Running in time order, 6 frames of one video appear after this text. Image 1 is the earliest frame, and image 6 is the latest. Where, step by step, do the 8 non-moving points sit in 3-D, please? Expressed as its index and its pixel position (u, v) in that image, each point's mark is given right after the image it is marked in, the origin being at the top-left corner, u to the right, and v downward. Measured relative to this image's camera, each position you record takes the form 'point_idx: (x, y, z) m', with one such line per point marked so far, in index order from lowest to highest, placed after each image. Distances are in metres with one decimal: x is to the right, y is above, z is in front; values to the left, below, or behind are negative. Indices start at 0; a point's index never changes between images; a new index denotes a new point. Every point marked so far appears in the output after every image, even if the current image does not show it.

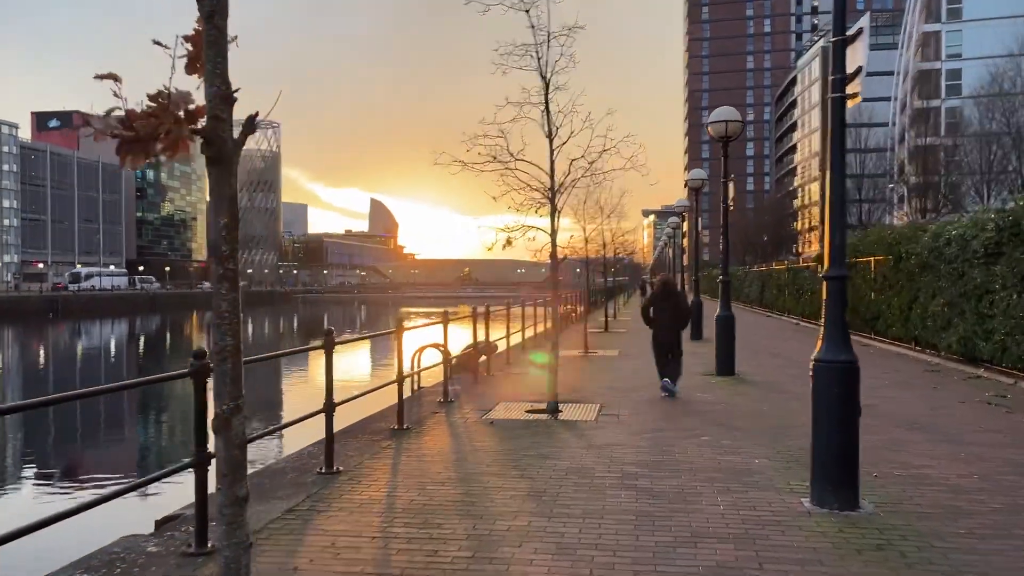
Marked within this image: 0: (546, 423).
0: (+0.4, -1.5, +9.2) m
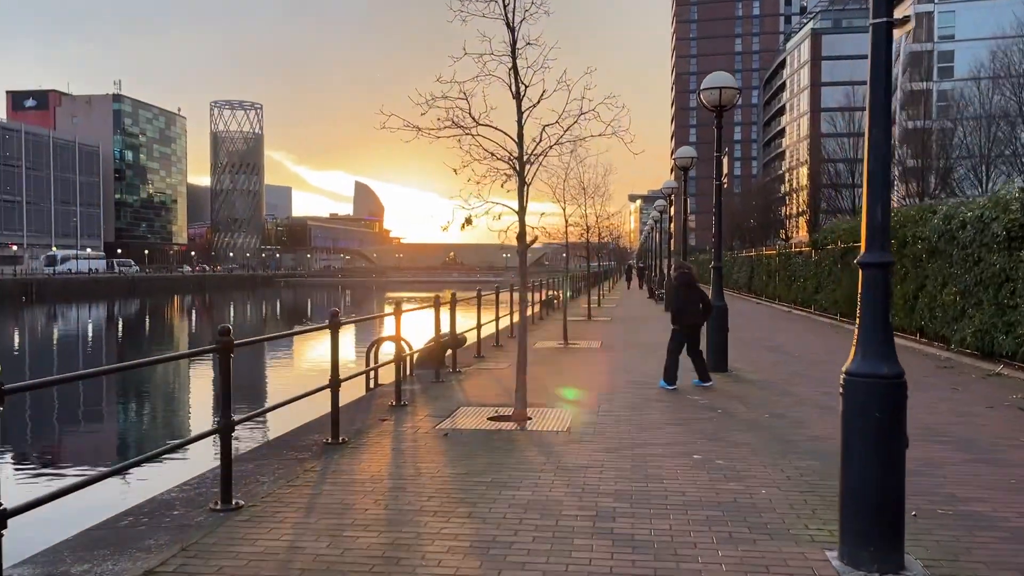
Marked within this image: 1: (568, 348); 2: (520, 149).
0: (0.0, -1.4, +7.8) m
1: (+1.1, -1.1, +15.8) m
2: (+0.1, +1.4, +8.6) m
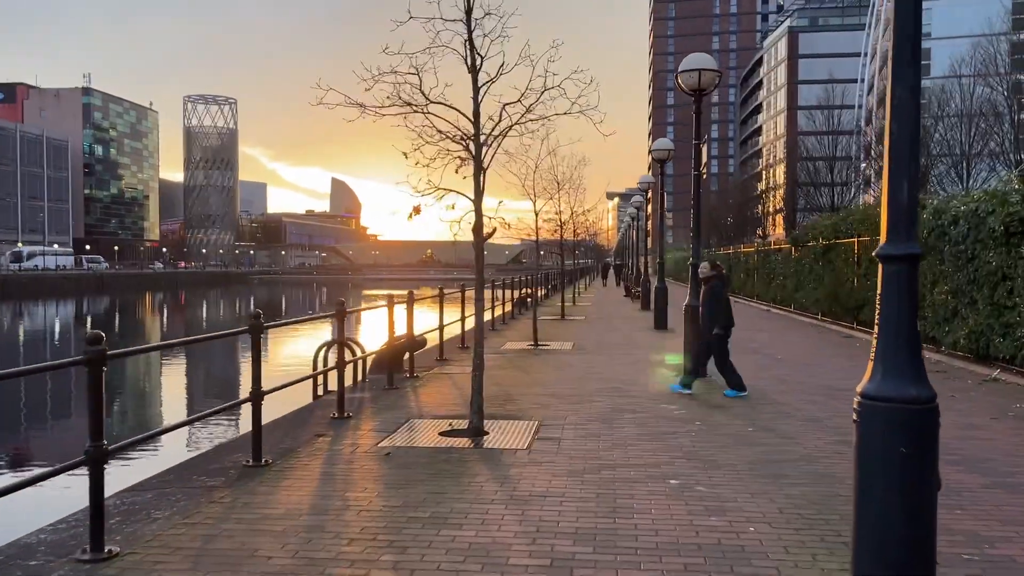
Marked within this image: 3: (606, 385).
0: (-0.4, -1.3, +6.8) m
1: (+0.5, -1.1, +14.9) m
2: (-0.3, +1.4, +7.6) m
3: (+1.2, -1.2, +10.7) m
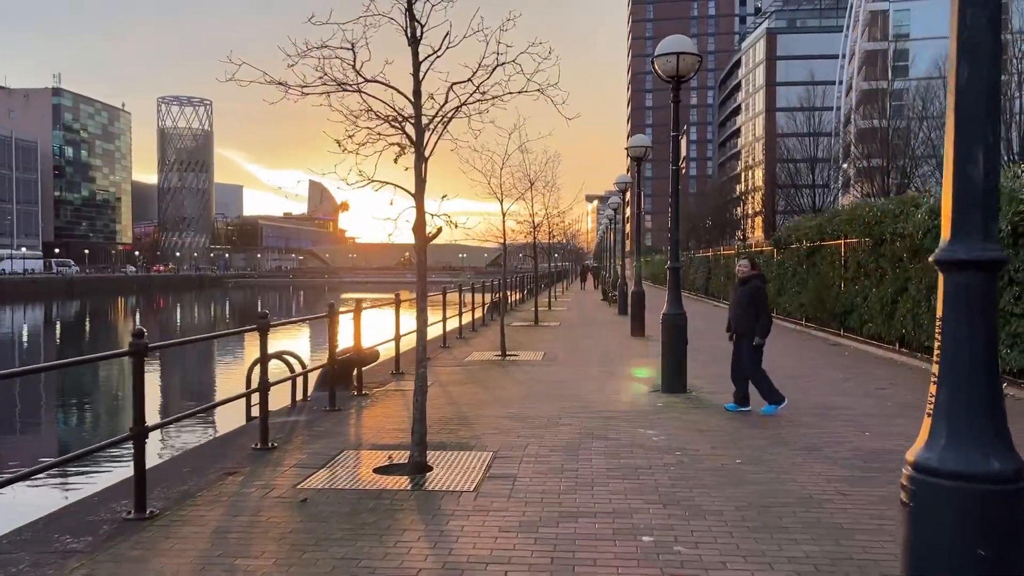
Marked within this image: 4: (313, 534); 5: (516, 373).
0: (-0.8, -1.4, +5.7) m
1: (-0.1, -1.2, +13.7) m
2: (-0.7, +1.4, +6.5) m
3: (+0.7, -1.3, +9.6) m
4: (-1.2, -1.4, +4.9) m
5: (+0.1, -1.2, +12.4) m
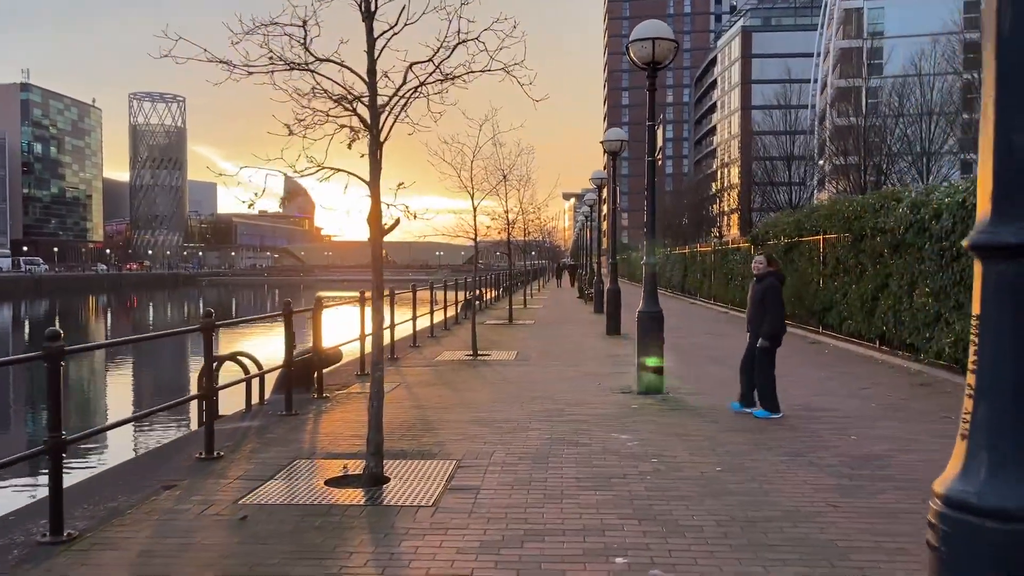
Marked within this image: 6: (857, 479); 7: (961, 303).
0: (-1.0, -1.4, +5.2) m
1: (-0.5, -1.1, +13.2) m
2: (-1.0, +1.4, +6.0) m
3: (+0.4, -1.3, +9.1) m
4: (-1.4, -1.4, +4.4) m
5: (-0.4, -1.2, +11.9) m
6: (+2.4, -1.3, +5.9) m
7: (+5.6, -0.2, +10.6) m
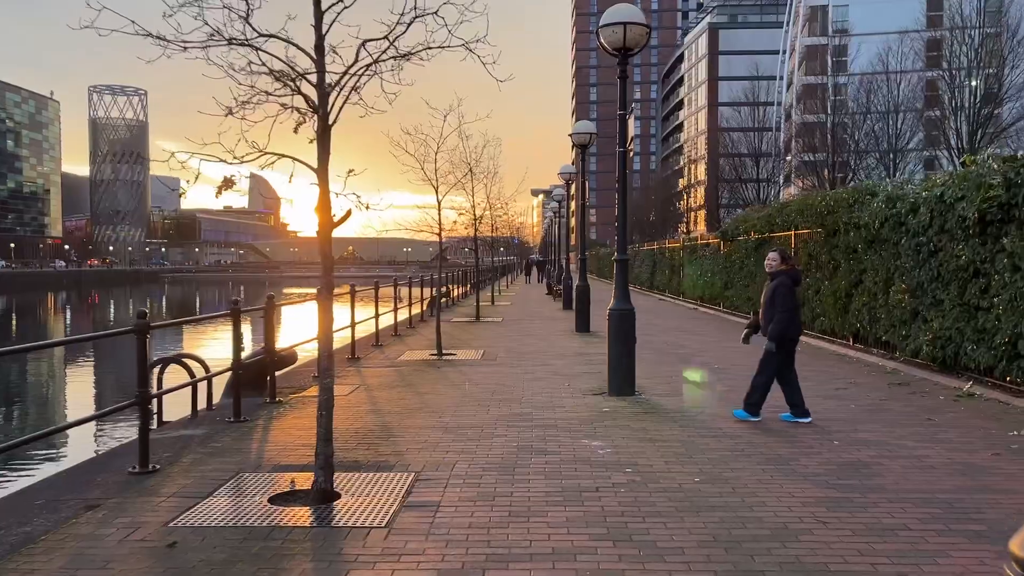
0: (-1.2, -1.4, +4.7) m
1: (-1.1, -1.1, +12.7) m
2: (-1.2, +1.4, +5.4) m
3: (0.0, -1.2, +8.6) m
4: (-1.6, -1.4, +3.9) m
5: (-0.8, -1.2, +11.4) m
6: (+2.2, -1.3, +5.5) m
7: (+5.2, -0.1, +10.3) m
